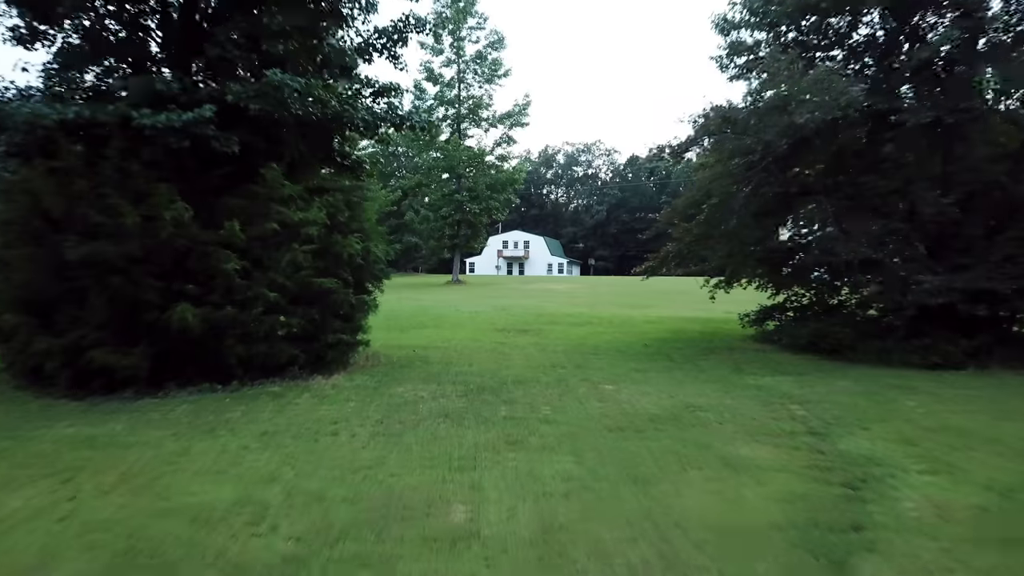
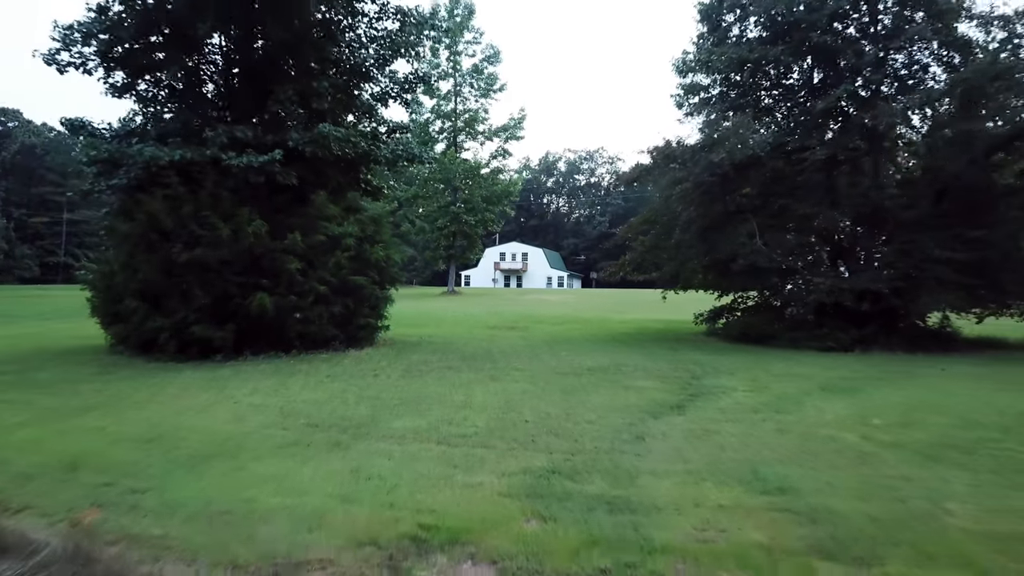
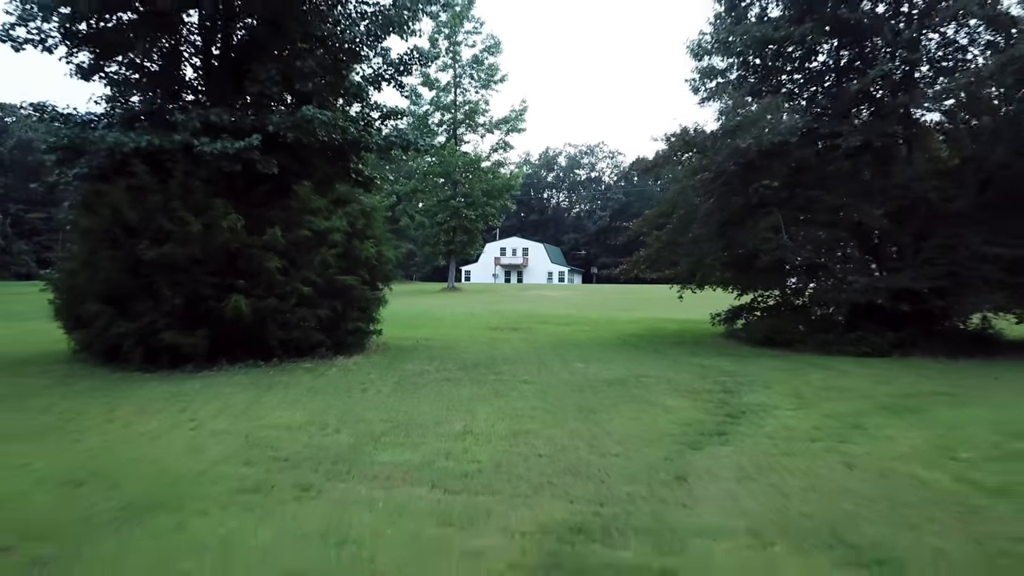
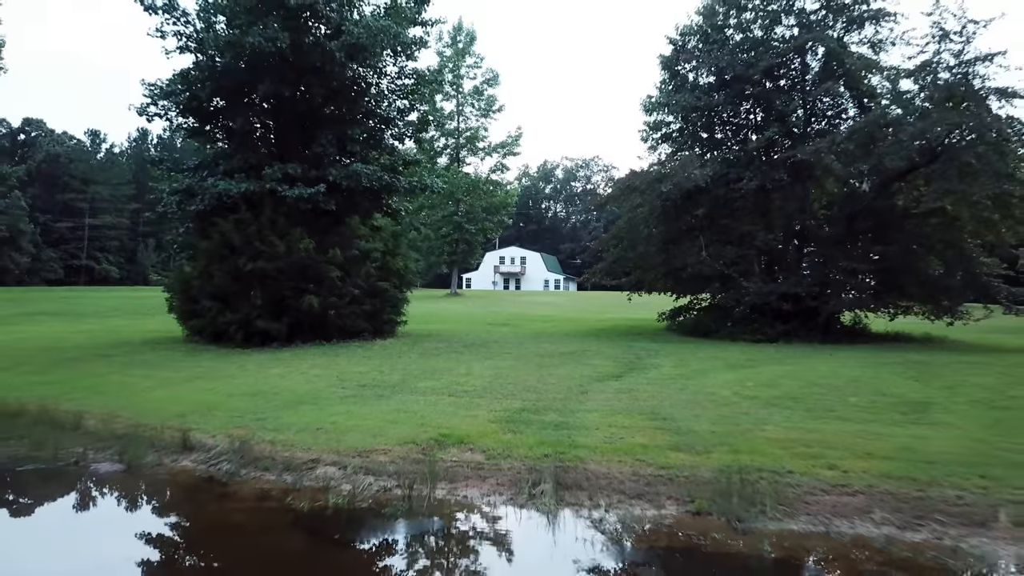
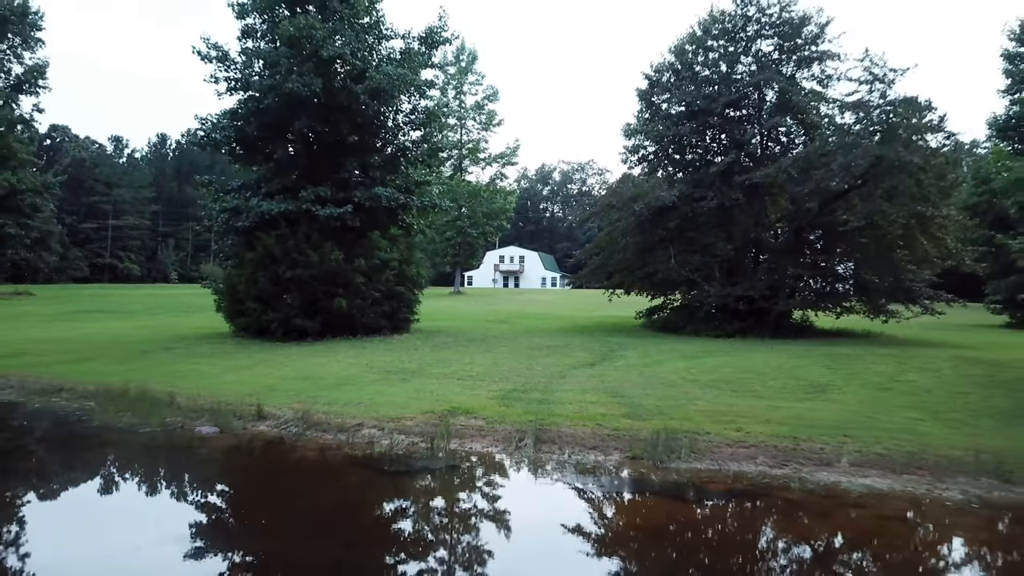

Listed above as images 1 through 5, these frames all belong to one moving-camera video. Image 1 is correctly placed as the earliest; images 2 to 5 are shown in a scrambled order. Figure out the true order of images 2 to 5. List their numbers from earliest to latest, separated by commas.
3, 2, 4, 5
